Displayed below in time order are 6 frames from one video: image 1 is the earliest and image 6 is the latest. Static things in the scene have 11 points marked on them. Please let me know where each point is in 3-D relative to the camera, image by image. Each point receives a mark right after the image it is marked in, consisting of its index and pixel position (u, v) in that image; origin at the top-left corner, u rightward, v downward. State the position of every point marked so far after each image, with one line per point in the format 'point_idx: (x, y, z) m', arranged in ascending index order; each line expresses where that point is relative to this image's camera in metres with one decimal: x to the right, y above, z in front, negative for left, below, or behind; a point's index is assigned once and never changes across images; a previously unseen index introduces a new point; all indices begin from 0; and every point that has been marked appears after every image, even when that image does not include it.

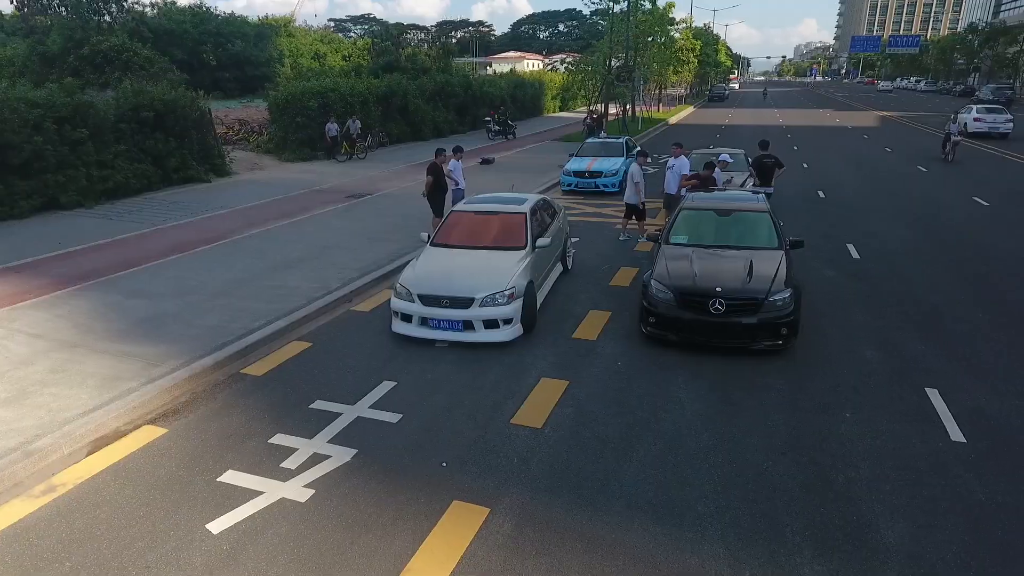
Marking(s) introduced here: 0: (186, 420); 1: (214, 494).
0: (-3.4, -1.3, +6.5) m
1: (-2.5, -1.7, +5.3) m
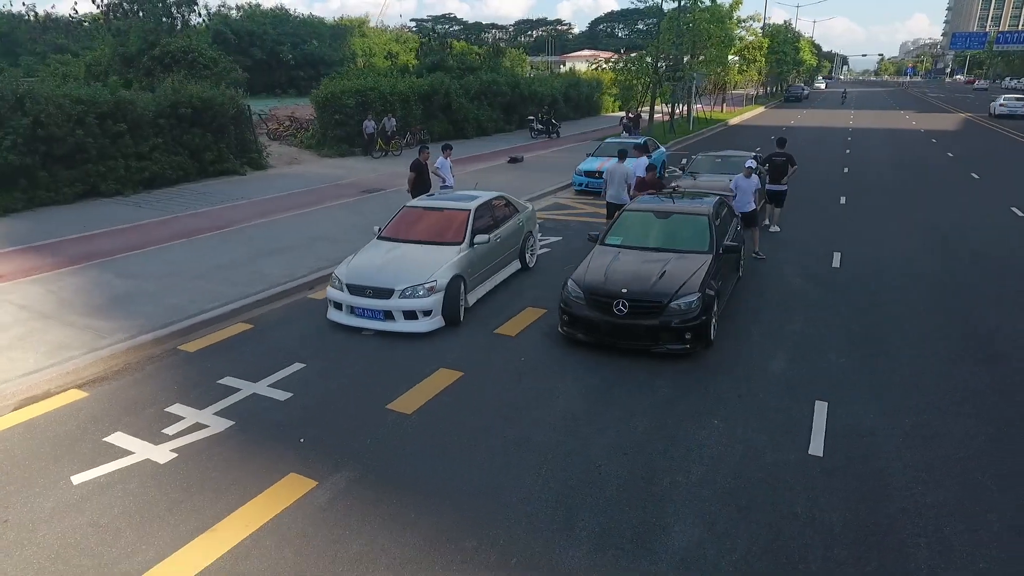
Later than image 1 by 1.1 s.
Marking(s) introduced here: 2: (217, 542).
0: (-4.6, -1.1, +7.2) m
1: (-4.0, -1.5, +5.9) m
2: (-2.2, -1.9, +4.7) m
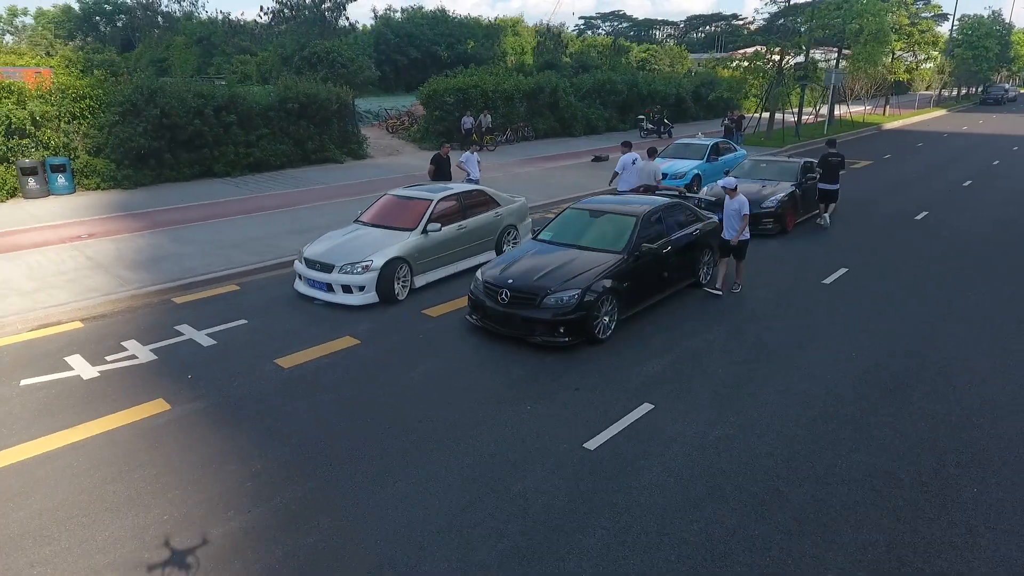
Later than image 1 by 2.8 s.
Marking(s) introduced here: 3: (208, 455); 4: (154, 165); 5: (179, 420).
0: (-6.0, -0.5, +9.2) m
1: (-5.7, -0.9, +7.8) m
2: (-4.3, -1.4, +6.2) m
3: (-2.8, -1.6, +5.9) m
4: (-10.6, +3.6, +18.6) m
5: (-3.4, -1.4, +6.5) m
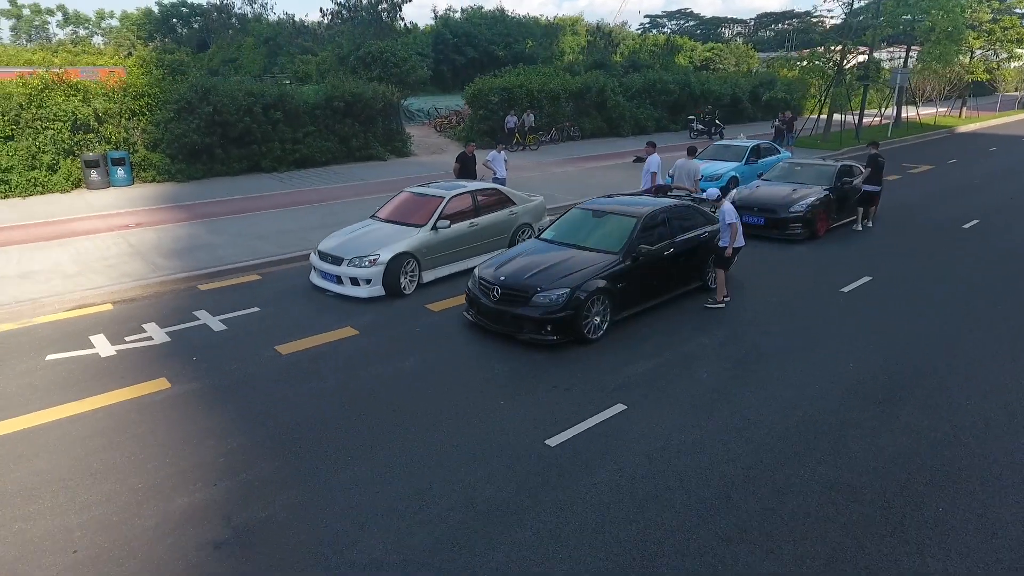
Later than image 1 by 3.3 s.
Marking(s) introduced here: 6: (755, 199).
0: (-6.0, -0.3, +9.9) m
1: (-5.8, -0.7, +8.4) m
2: (-4.6, -1.3, +6.7) m
3: (-3.2, -1.4, +6.3) m
4: (-9.5, +4.0, +19.6) m
5: (-3.7, -1.2, +7.0) m
6: (+5.3, +2.0, +13.9) m
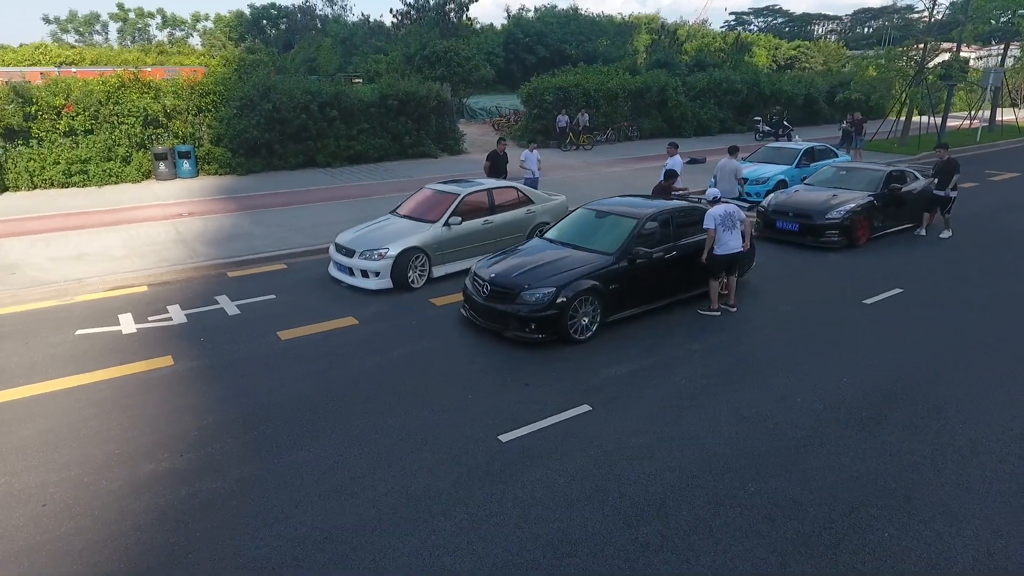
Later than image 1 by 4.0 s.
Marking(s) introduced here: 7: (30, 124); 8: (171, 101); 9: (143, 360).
0: (-5.9, 0.0, +10.6) m
1: (-5.9, -0.5, +9.2) m
2: (-5.0, -1.1, +7.3) m
3: (-3.6, -1.3, +6.8) m
4: (-8.1, +4.4, +20.7) m
5: (-4.0, -1.0, +7.5) m
6: (+5.9, +1.8, +13.3) m
7: (-13.1, +4.5, +17.2) m
8: (-10.2, +5.6, +18.9) m
9: (-4.6, -0.9, +7.9) m
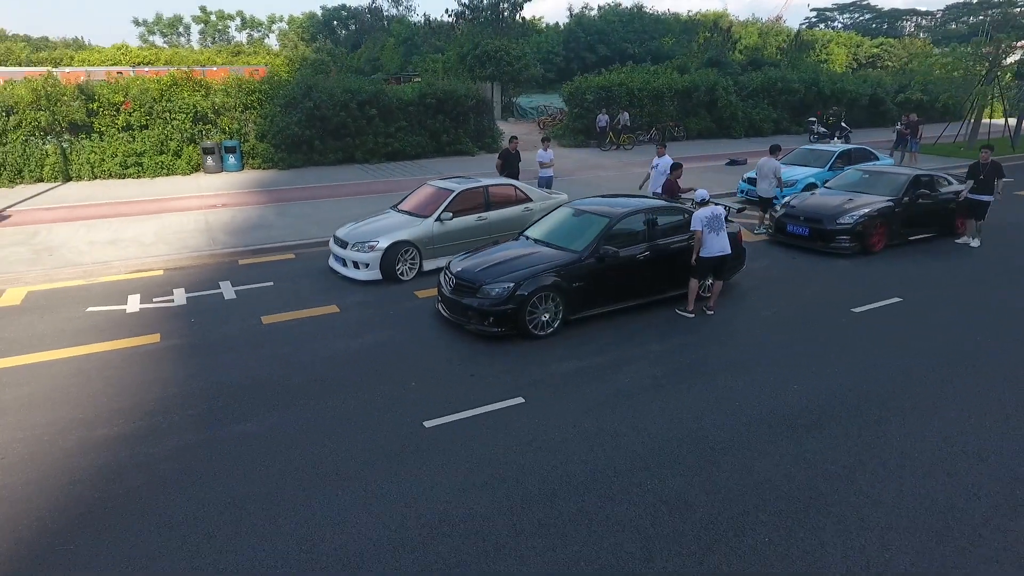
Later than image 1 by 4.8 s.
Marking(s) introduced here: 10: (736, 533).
0: (-6.1, +0.3, +11.5) m
1: (-6.3, -0.2, +10.0) m
2: (-5.5, -0.8, +8.1) m
3: (-4.2, -1.1, +7.4) m
4: (-7.1, +4.7, +21.7) m
5: (-4.6, -0.8, +8.2) m
6: (+6.0, +1.6, +12.9) m
7: (-12.5, +5.0, +18.7) m
8: (-9.3, +6.0, +20.1) m
9: (-5.1, -0.7, +8.6) m
10: (+1.7, -1.9, +4.8) m
